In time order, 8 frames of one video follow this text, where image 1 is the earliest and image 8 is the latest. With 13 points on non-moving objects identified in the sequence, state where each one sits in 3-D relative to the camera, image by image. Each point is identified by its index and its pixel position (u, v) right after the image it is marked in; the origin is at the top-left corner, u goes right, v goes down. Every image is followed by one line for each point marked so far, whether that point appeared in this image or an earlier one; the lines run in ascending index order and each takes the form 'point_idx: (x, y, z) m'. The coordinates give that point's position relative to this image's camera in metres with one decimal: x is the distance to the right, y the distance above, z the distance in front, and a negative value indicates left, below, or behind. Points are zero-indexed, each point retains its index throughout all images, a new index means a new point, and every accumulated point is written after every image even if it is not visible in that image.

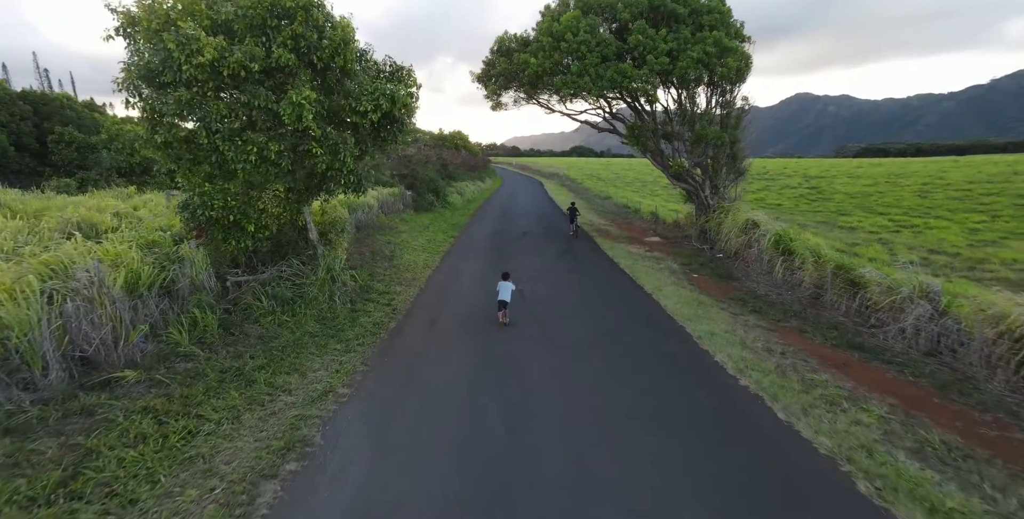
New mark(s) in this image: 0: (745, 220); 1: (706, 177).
0: (+6.6, +1.1, +12.8) m
1: (+6.9, +2.9, +16.1) m
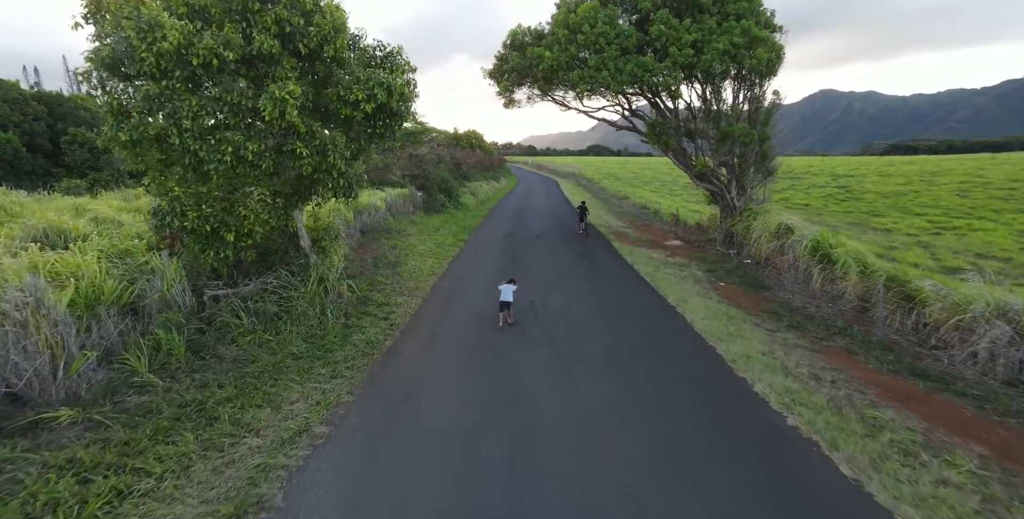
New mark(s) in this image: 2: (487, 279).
0: (+6.9, +0.9, +11.9) m
1: (+7.3, +2.8, +15.1) m
2: (-0.7, -0.5, +10.6) m
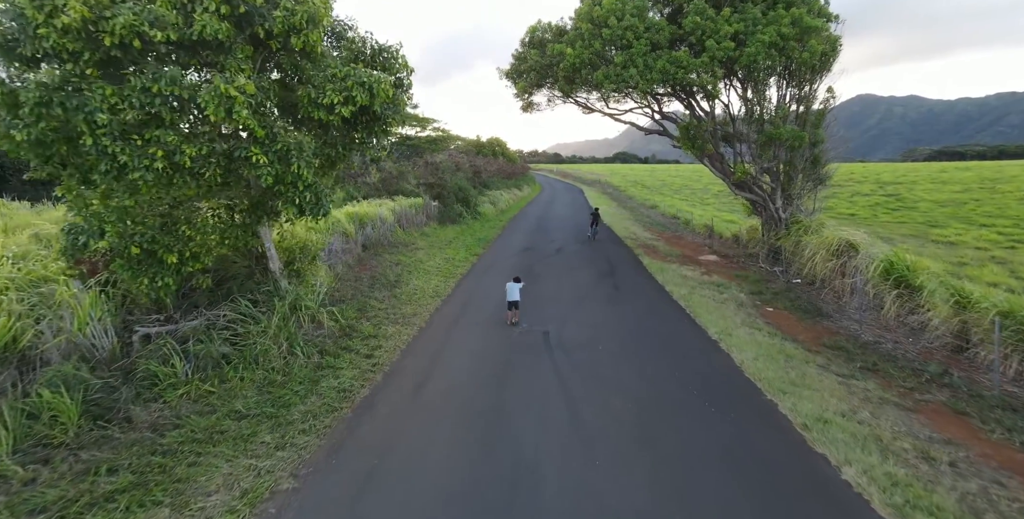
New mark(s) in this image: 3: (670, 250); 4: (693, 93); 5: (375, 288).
0: (+7.2, +0.5, +10.2) m
1: (+7.9, +2.2, +13.5) m
2: (-0.4, -1.0, +9.4) m
3: (+5.8, +0.4, +16.8) m
4: (+5.4, +5.0, +13.6) m
5: (-2.9, -0.7, +9.2) m
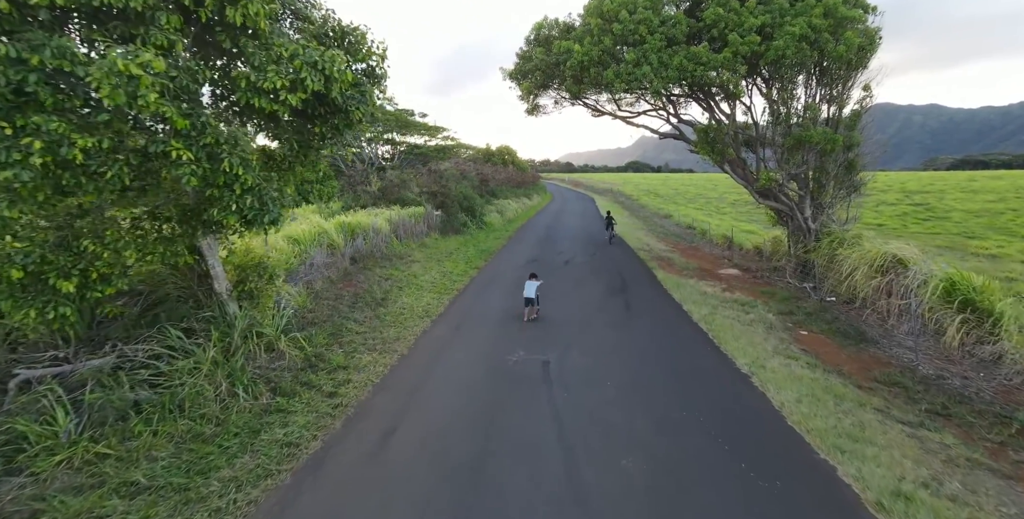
0: (+7.2, +0.1, +9.0) m
1: (+7.9, +1.8, +12.3) m
2: (-0.4, -1.3, +8.3) m
3: (+6.0, -0.1, +15.7) m
4: (+5.5, +4.6, +12.5) m
5: (-2.9, -1.0, +8.2) m
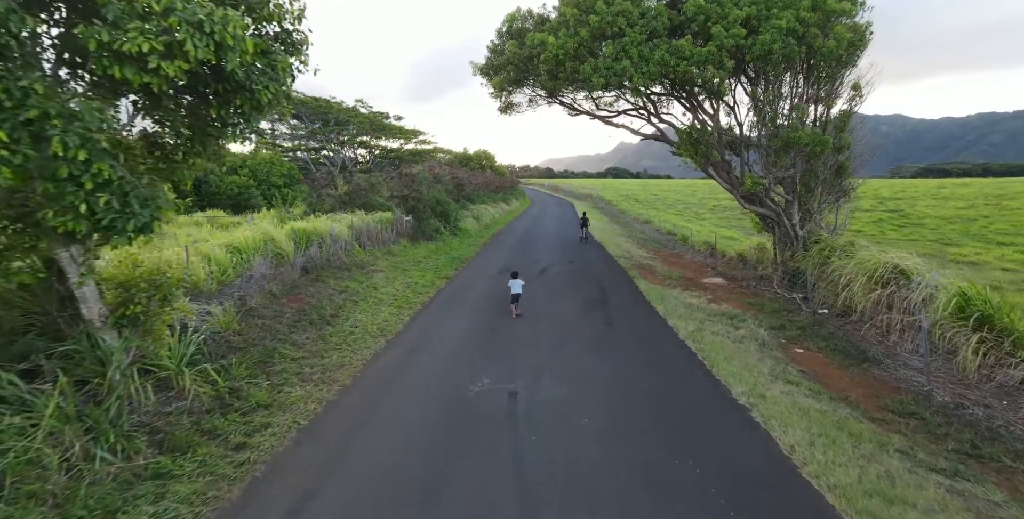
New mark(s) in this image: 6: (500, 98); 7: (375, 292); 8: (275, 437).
0: (+6.6, -0.1, +8.3) m
1: (+7.2, +1.6, +11.7) m
2: (-1.0, -1.4, +7.3) m
3: (+5.1, -0.4, +14.9) m
4: (+4.7, +4.3, +11.8) m
5: (-3.5, -1.2, +7.1) m
6: (-0.4, +5.0, +14.1) m
7: (-3.3, -0.7, +10.9) m
8: (-2.3, -1.7, +4.6) m
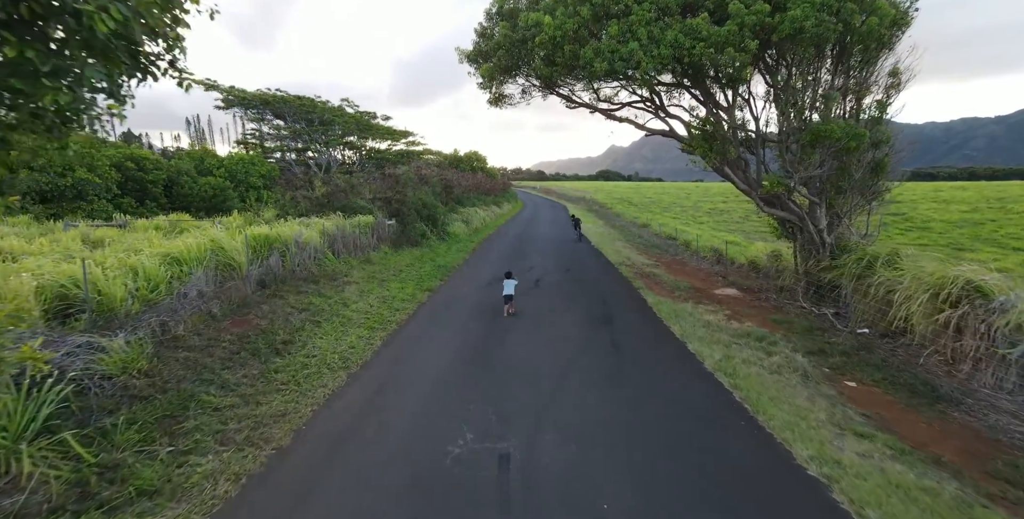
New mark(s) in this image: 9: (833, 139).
0: (+6.5, -0.3, +7.0) m
1: (+7.0, +1.4, +10.4) m
2: (-1.1, -1.6, +5.8) m
3: (+4.9, -0.6, +13.5) m
4: (+4.5, +4.1, +10.5) m
5: (-3.6, -1.4, +5.6) m
6: (-0.6, +4.8, +12.7) m
7: (-3.5, -1.0, +9.4) m
8: (-2.4, -1.9, +3.1) m
9: (+6.4, +2.4, +9.0) m
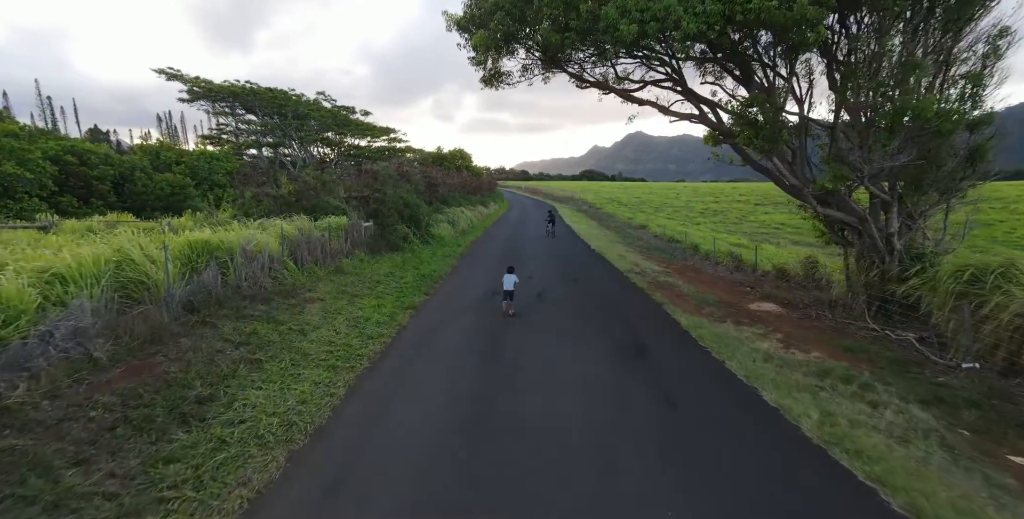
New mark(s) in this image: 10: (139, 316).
0: (+6.7, -0.5, +5.1) m
1: (+7.1, +1.2, +8.5) m
2: (-0.9, -1.9, +3.7) m
3: (+4.8, -0.9, +11.6) m
4: (+4.6, +3.9, +8.5) m
5: (-3.4, -1.6, +3.3) m
6: (-0.7, +4.5, +10.6) m
7: (-3.4, -1.2, +7.1) m
8: (-2.1, -2.1, +0.9) m
9: (+6.5, +2.2, +7.1) m
10: (-5.1, -0.8, +6.2) m
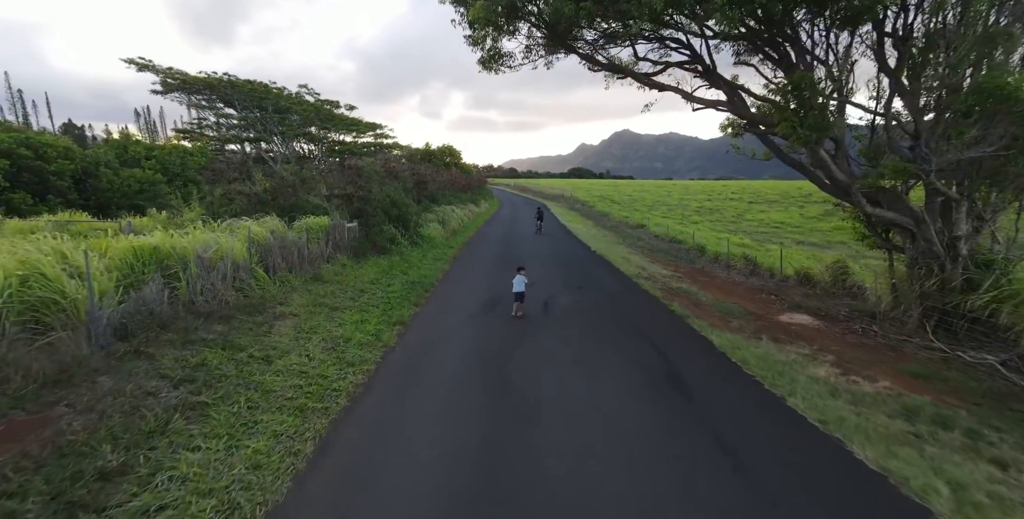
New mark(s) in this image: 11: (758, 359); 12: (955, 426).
0: (+6.9, -0.6, +4.0) m
1: (+7.2, +1.0, +7.3) m
2: (-0.6, -2.1, +2.3) m
3: (+4.9, -1.0, +10.4) m
4: (+4.7, +3.7, +7.3) m
5: (-3.1, -1.8, +1.9) m
6: (-0.6, +4.4, +9.2) m
7: (-3.2, -1.4, +5.7) m
8: (-1.8, -2.3, -0.4) m
9: (+6.6, +2.1, +6.0) m
10: (-4.9, -0.9, +4.7) m
11: (+3.7, -1.4, +6.7) m
12: (+4.7, -1.8, +4.8) m
